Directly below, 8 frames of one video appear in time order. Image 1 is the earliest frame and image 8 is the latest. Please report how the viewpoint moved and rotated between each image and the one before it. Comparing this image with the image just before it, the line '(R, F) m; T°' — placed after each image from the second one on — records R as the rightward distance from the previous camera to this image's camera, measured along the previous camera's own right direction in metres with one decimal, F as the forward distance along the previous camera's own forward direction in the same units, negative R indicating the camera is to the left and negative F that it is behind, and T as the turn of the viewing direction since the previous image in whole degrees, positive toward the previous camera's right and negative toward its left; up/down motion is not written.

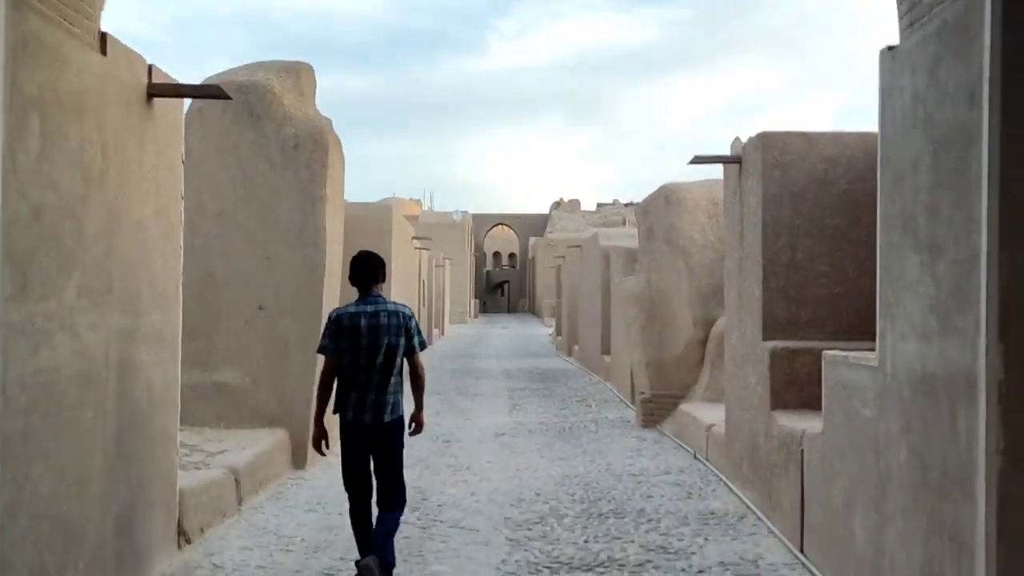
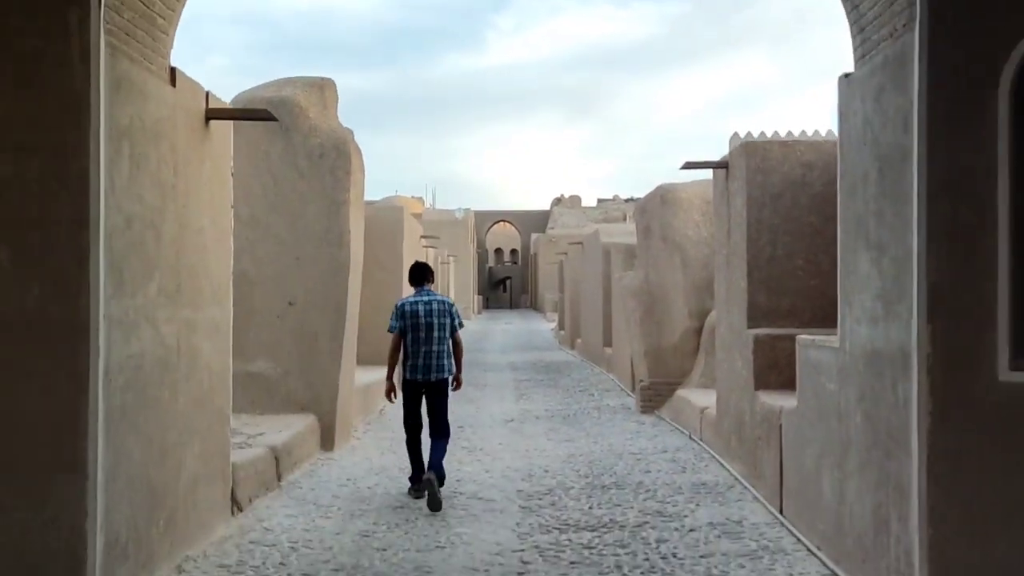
(0.0, -0.6) m; 0°
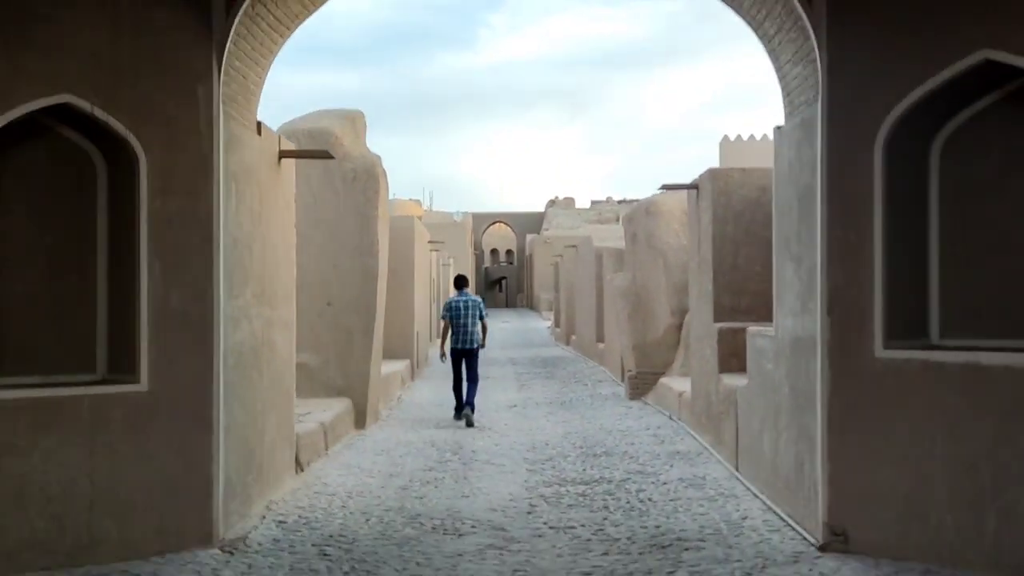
(-0.1, -1.2) m; 0°
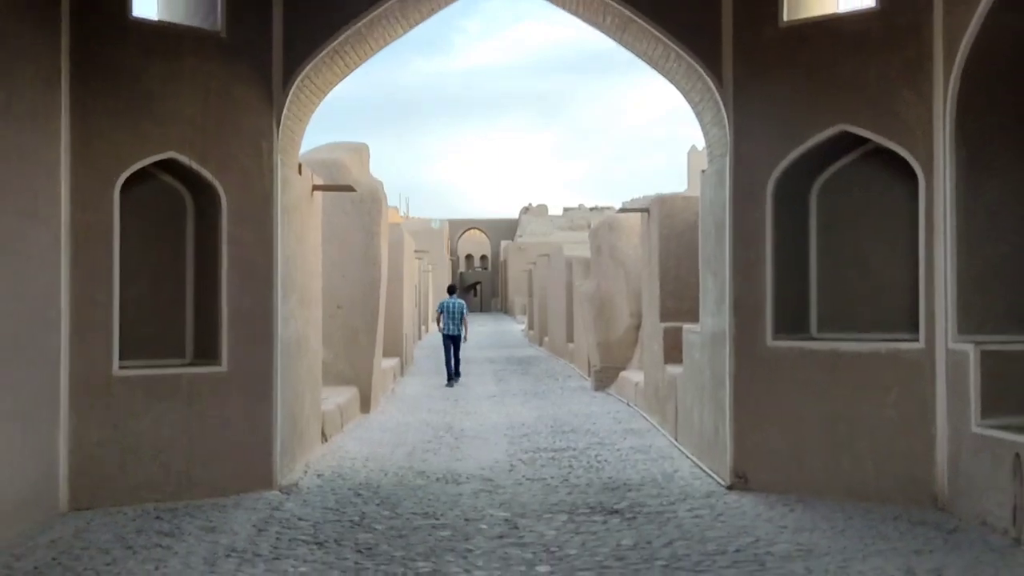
(-0.1, -1.5) m; +1°
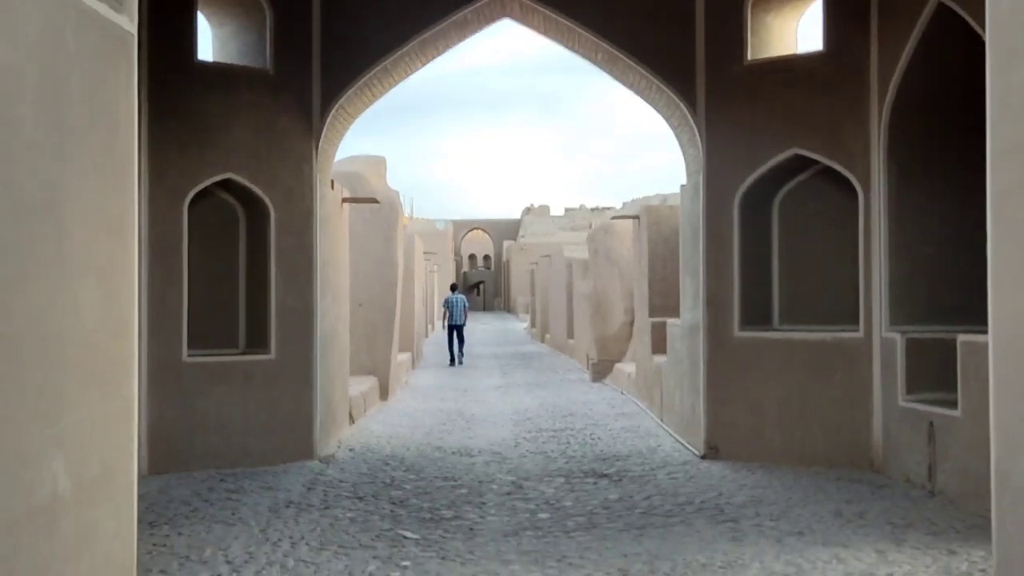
(0.0, -1.0) m; 0°
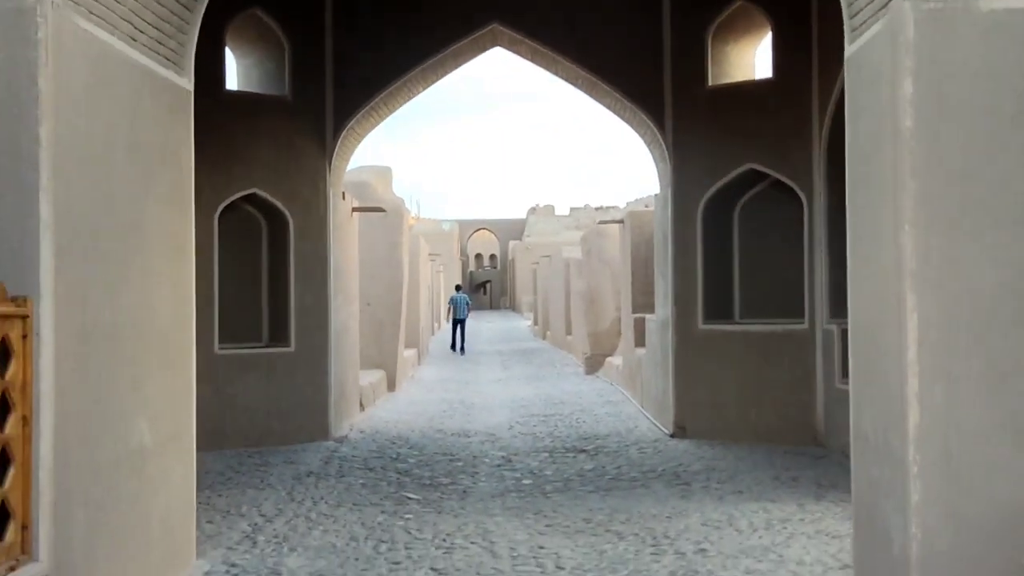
(+0.1, -0.9) m; 0°
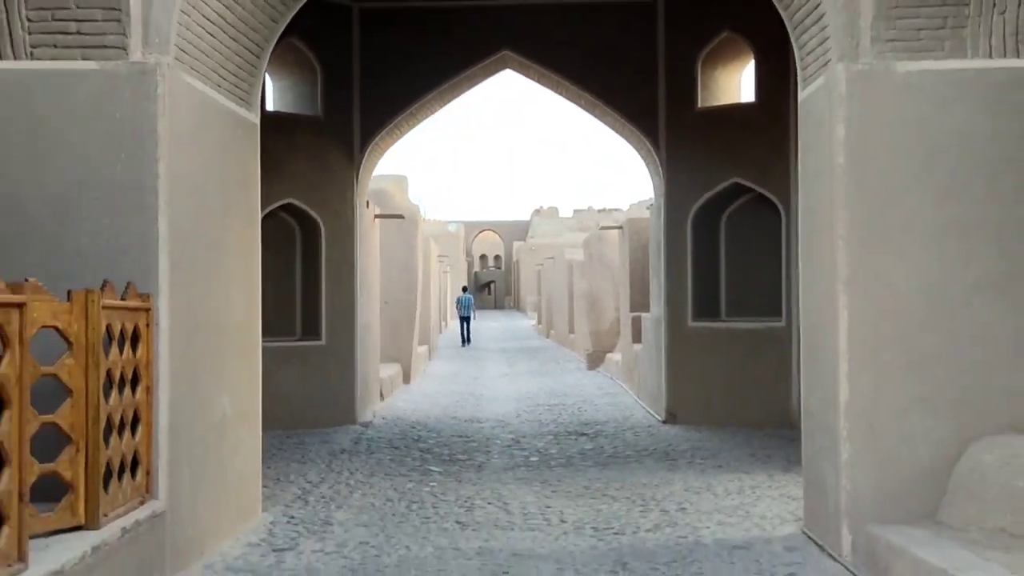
(0.0, -0.9) m; 0°
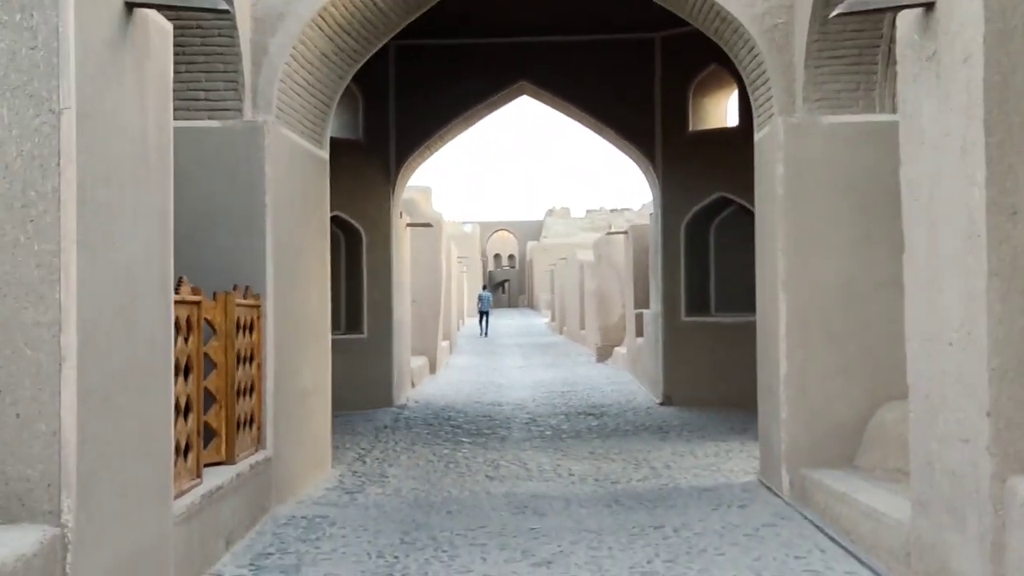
(0.0, -1.3) m; -1°
